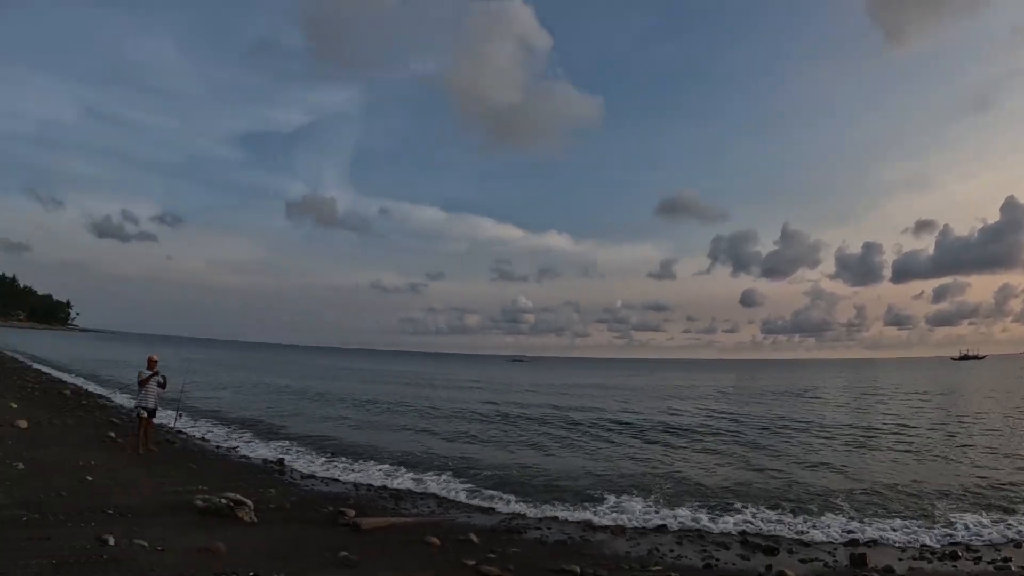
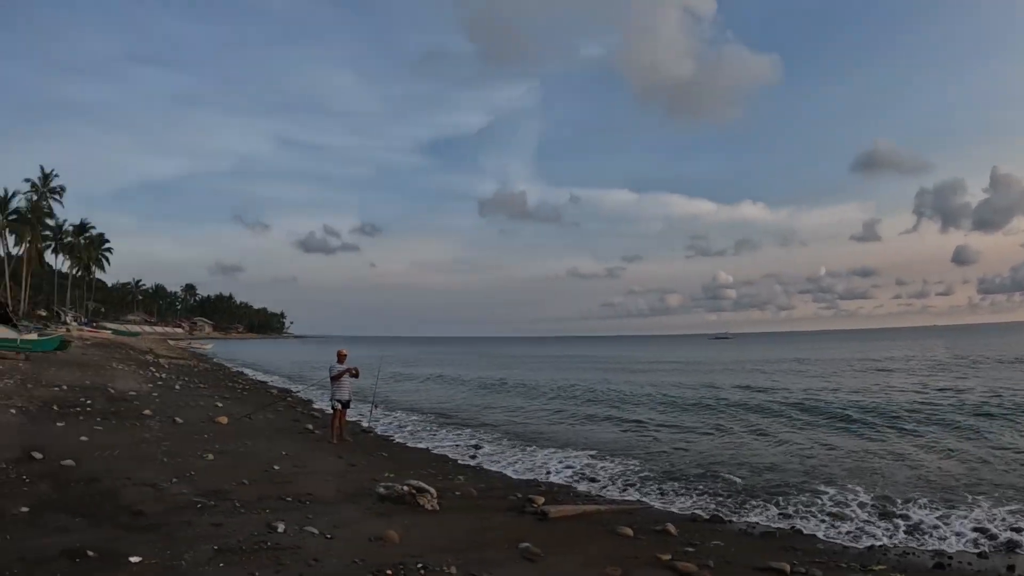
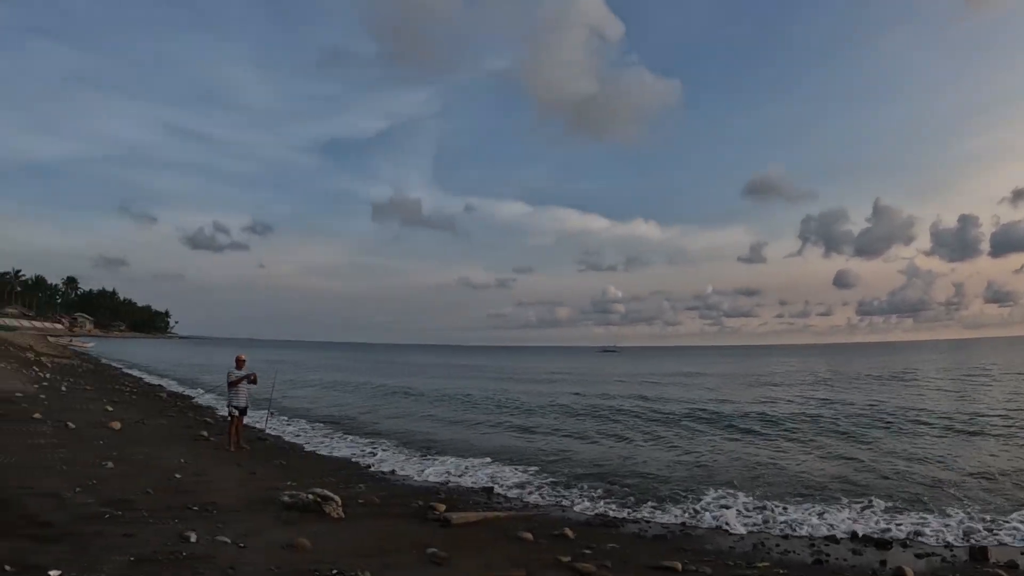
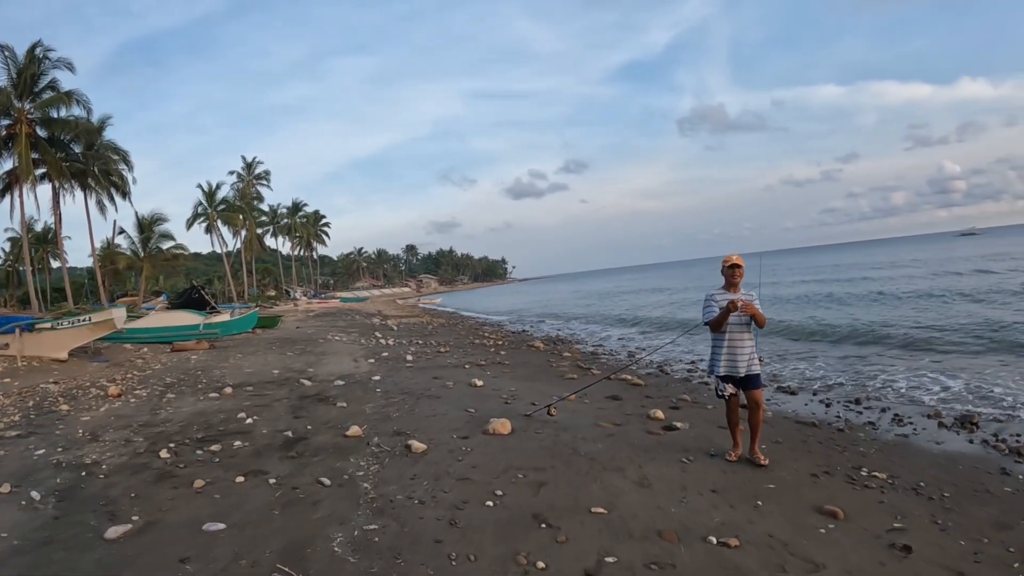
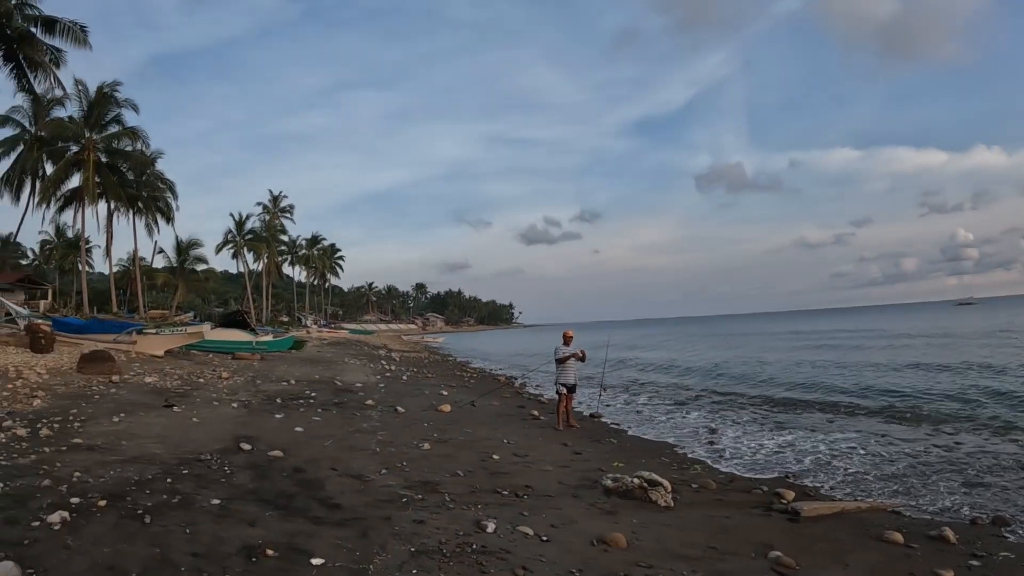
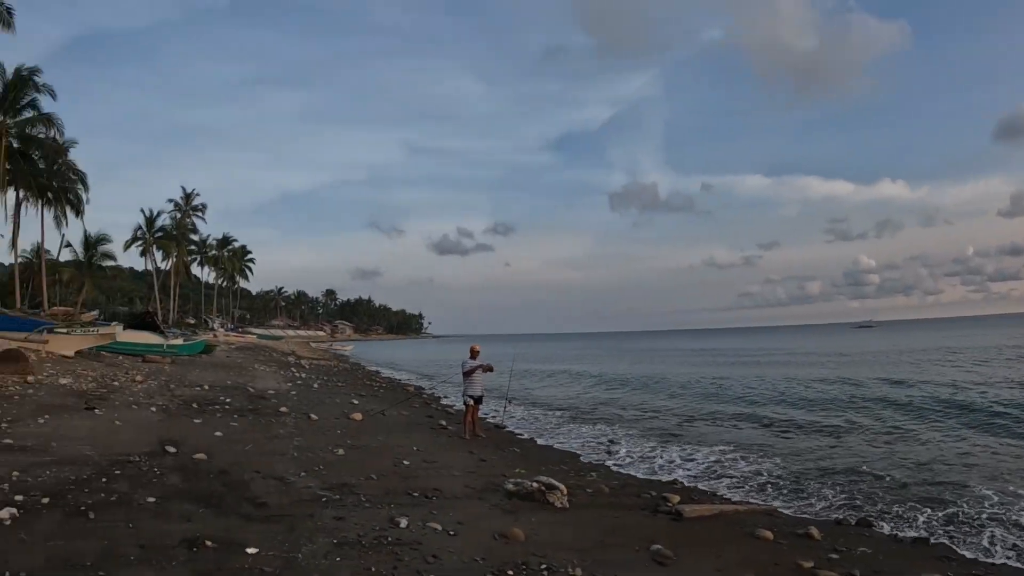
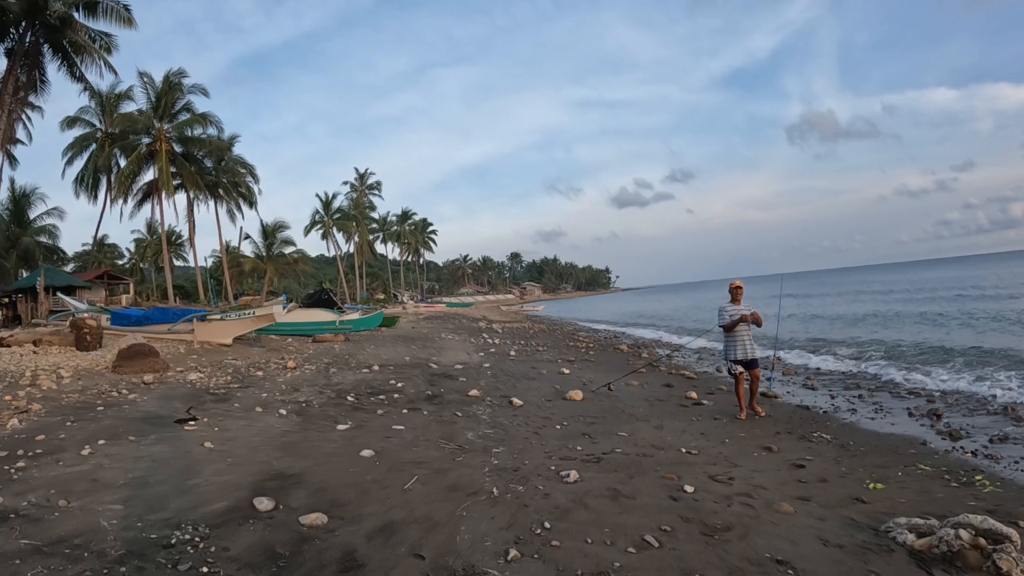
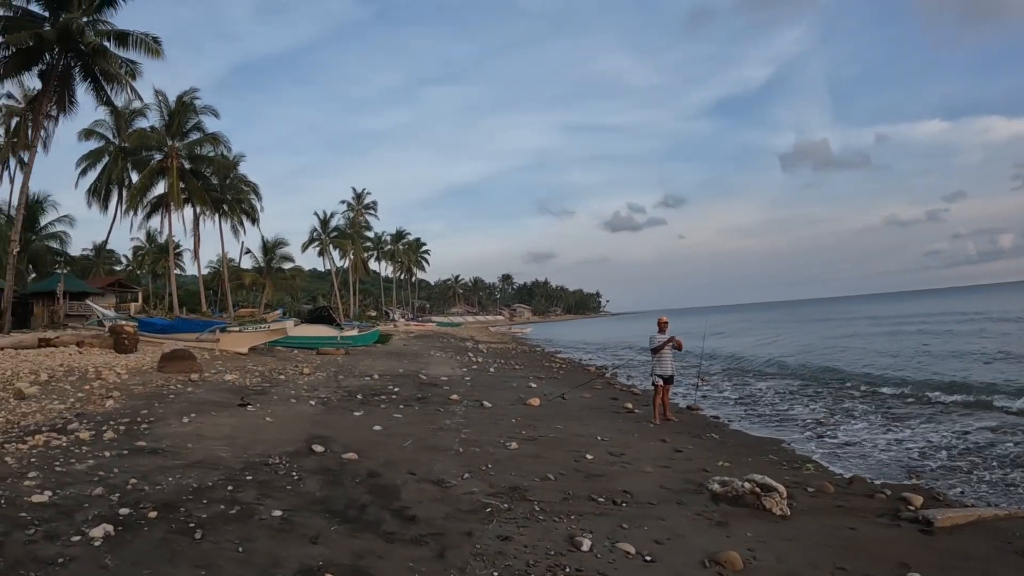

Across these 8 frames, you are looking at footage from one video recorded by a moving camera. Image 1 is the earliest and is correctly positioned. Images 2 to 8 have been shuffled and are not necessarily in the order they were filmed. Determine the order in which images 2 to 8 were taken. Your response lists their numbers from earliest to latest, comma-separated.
3, 2, 6, 5, 8, 7, 4
